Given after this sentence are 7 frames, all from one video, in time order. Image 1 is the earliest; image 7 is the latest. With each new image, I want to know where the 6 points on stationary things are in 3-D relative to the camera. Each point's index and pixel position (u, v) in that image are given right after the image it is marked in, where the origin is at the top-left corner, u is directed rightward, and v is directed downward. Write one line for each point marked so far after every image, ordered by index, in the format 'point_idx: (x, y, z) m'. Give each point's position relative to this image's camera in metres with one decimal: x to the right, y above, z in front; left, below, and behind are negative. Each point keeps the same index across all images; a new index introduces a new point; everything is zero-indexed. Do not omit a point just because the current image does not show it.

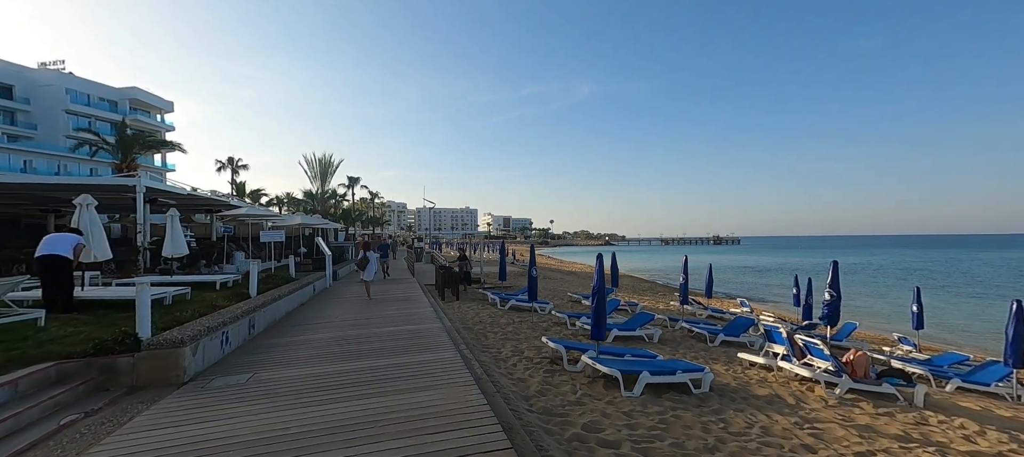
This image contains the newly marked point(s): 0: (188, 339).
0: (-3.6, -1.2, +4.6) m
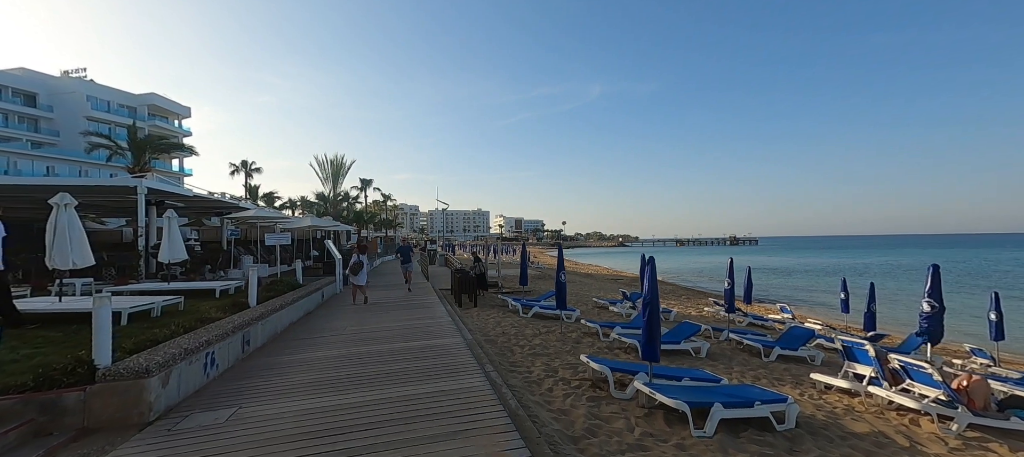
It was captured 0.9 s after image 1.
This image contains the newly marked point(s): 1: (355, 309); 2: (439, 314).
0: (-3.2, -1.2, +3.7) m
1: (-4.0, -2.1, +10.5) m
2: (-1.7, -2.0, +9.9) m
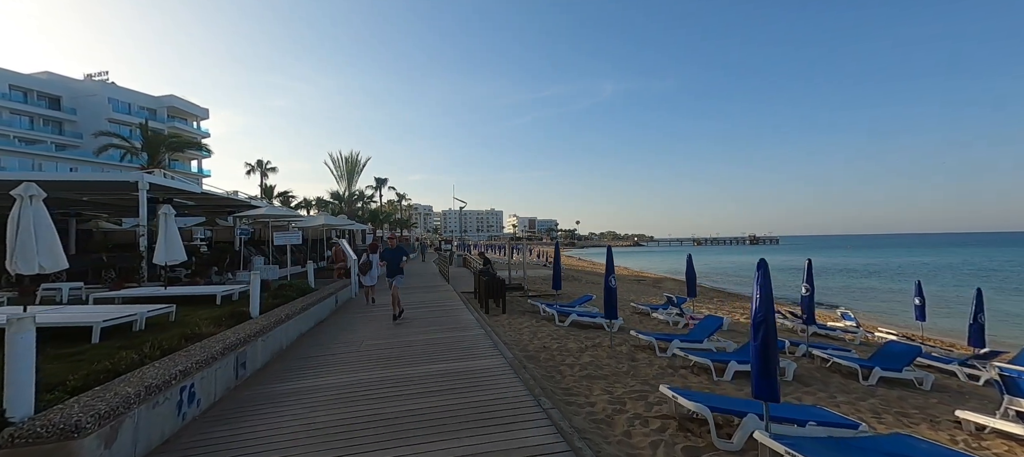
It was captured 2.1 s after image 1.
0: (-2.6, -1.2, +2.6) m
1: (-3.2, -2.0, +9.4) m
2: (-0.9, -2.0, +8.7) m
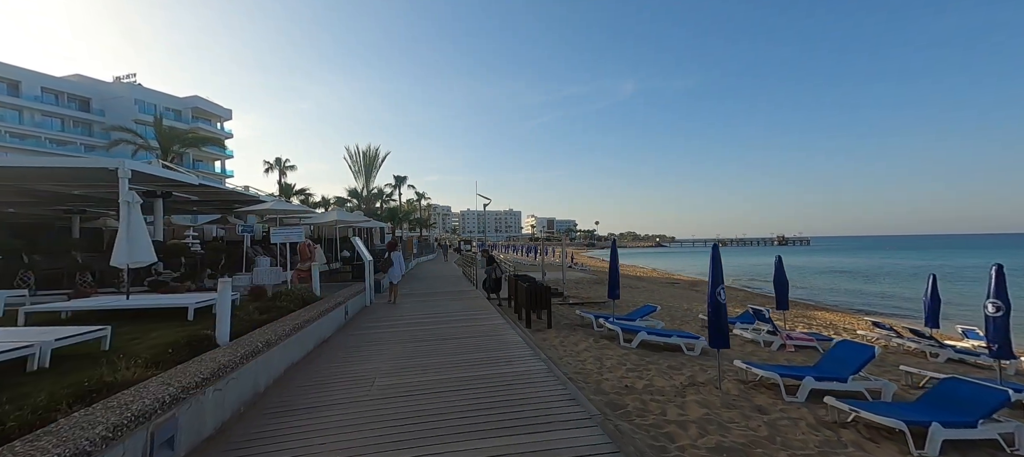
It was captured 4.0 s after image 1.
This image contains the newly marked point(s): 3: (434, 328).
0: (-1.9, -1.1, +0.6) m
1: (-2.2, -1.9, +7.5) m
2: (0.0, -1.9, +6.7) m
3: (-1.4, -1.9, +7.9) m
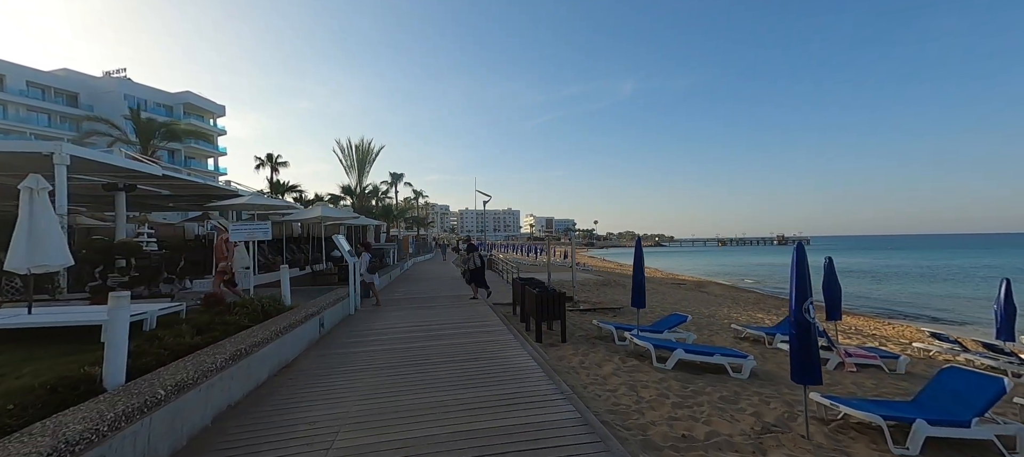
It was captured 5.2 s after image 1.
0: (-1.8, -1.0, -0.8) m
1: (-2.1, -1.8, +6.1) m
2: (+0.1, -1.8, +5.3) m
3: (-1.3, -1.8, +6.5) m
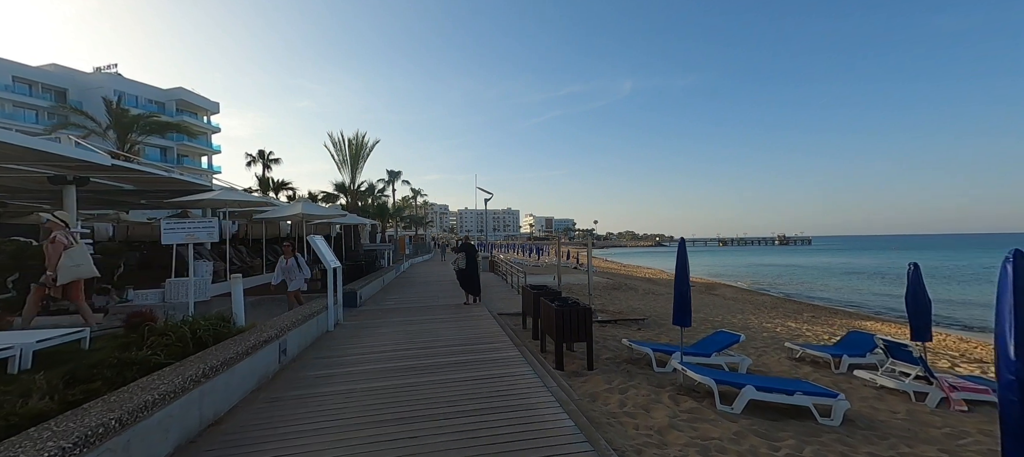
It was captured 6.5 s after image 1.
0: (-1.5, -1.0, -2.3) m
1: (-1.9, -1.8, +4.5) m
2: (+0.3, -1.8, +3.7) m
3: (-1.1, -1.8, +4.9) m
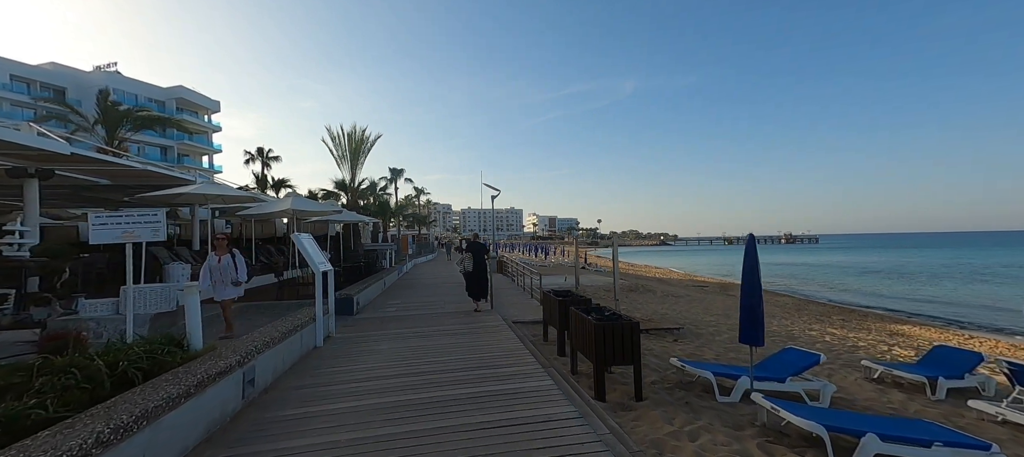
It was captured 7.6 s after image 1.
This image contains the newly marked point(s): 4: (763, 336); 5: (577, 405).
0: (-1.3, -1.0, -3.6) m
1: (-1.6, -1.8, +3.2) m
2: (+0.7, -1.7, +2.4) m
3: (-0.8, -1.8, +3.6) m
4: (+3.1, -1.3, +5.1) m
5: (+0.6, -1.8, +4.4) m
